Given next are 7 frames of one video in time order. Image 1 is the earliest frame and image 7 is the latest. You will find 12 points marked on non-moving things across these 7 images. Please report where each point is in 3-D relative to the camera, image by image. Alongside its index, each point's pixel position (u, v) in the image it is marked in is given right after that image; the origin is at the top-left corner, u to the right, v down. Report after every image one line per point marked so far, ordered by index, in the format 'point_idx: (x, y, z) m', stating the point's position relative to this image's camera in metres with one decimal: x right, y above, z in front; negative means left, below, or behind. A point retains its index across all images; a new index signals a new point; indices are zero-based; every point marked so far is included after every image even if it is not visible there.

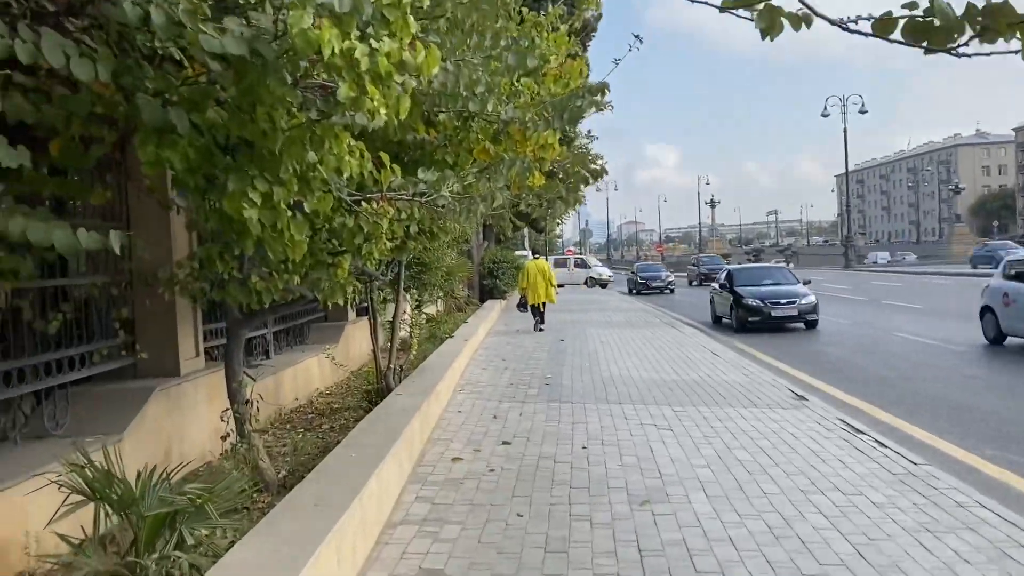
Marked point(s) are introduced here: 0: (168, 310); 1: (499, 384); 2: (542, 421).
0: (-2.8, -0.2, +7.0) m
1: (-0.2, -1.2, +10.6) m
2: (+0.3, -1.3, +8.4) m
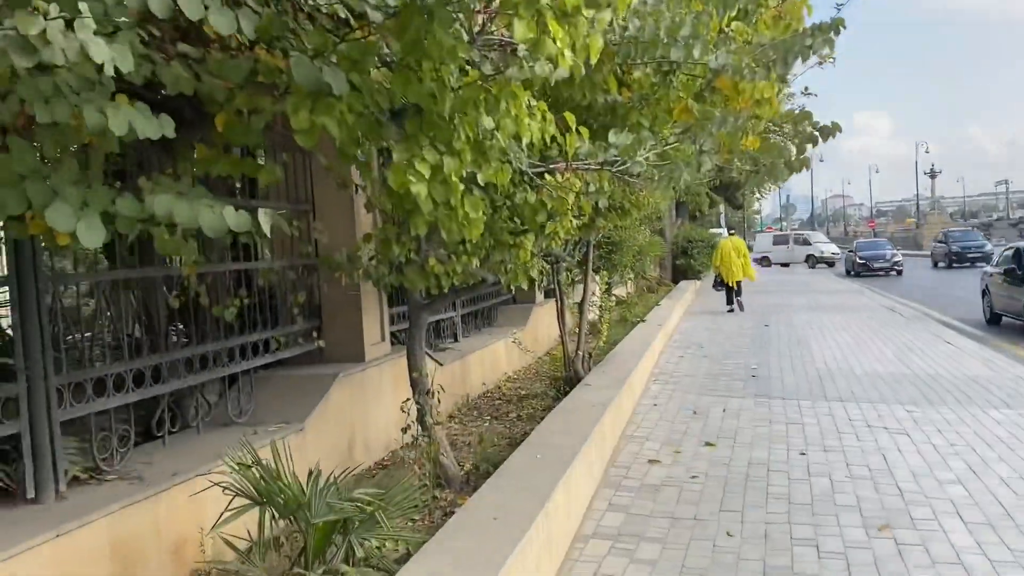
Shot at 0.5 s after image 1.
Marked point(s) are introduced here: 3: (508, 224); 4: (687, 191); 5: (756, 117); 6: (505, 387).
0: (-1.3, -0.1, +6.8) m
1: (+2.1, -0.9, +9.8) m
2: (+2.0, -1.1, +7.5) m
3: (0.0, +0.4, +5.0) m
4: (+3.7, +2.1, +18.8) m
5: (+1.4, +1.0, +4.9) m
6: (-0.1, -1.1, +10.0) m
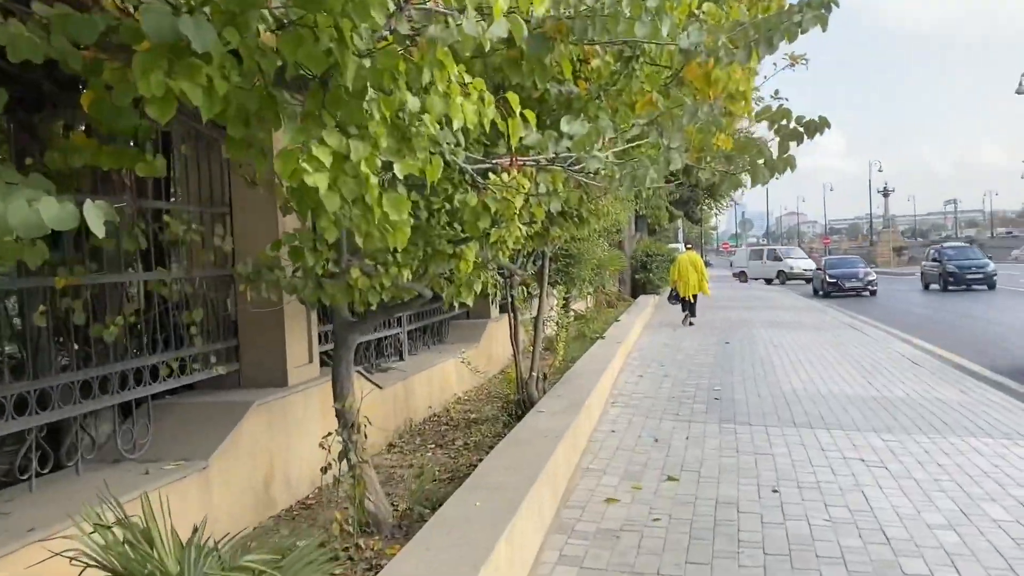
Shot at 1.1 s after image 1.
0: (-1.6, -0.2, +6.0) m
1: (+1.5, -1.1, +9.1) m
2: (+1.6, -1.3, +6.8) m
3: (-0.3, +0.3, +4.3) m
4: (+2.8, +1.8, +18.3) m
5: (+1.1, +0.9, +4.3) m
6: (-0.6, -1.3, +9.2) m
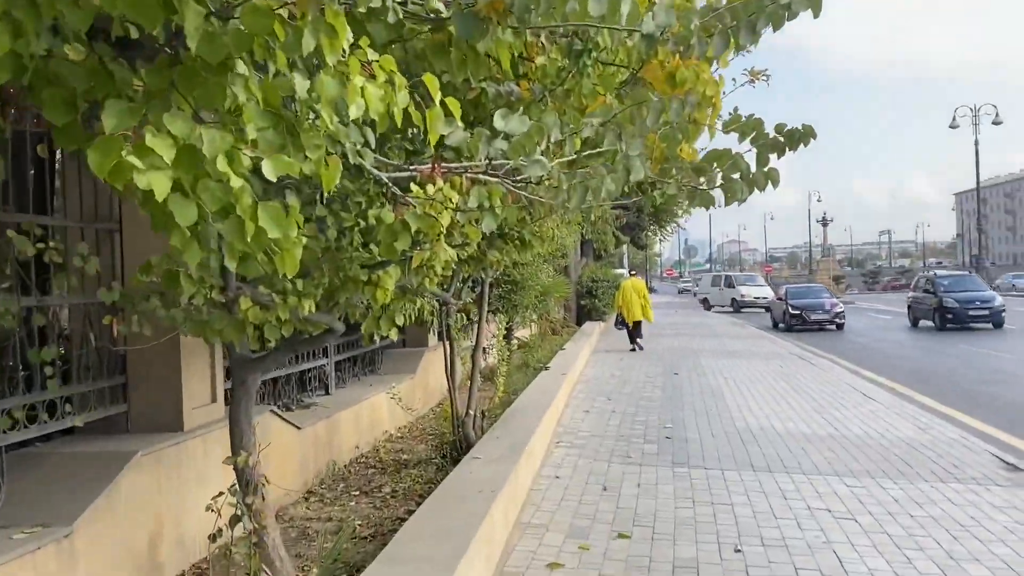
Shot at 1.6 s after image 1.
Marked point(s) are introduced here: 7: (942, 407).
0: (-2.1, -0.3, +5.2) m
1: (+0.9, -1.4, +8.5) m
2: (+1.1, -1.5, +6.2) m
3: (-0.6, +0.2, +3.6) m
4: (+1.6, +1.2, +17.8) m
5: (+0.8, +0.7, +3.6) m
6: (-1.3, -1.6, +8.4) m
7: (+5.7, -1.5, +11.5) m
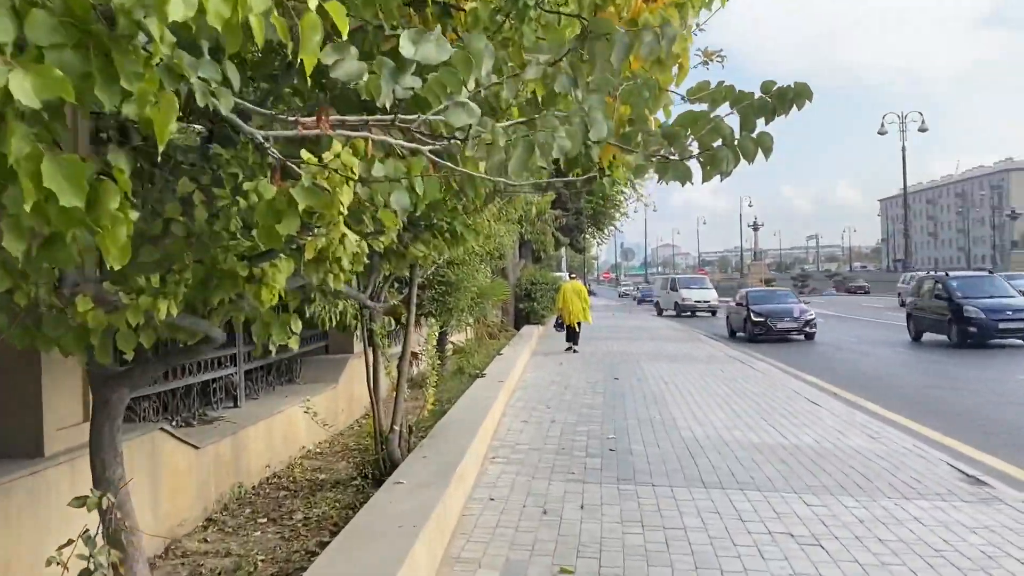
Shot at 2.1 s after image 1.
0: (-2.4, -0.3, +4.4) m
1: (+0.3, -1.4, +7.8) m
2: (+0.7, -1.5, +5.5) m
3: (-0.9, +0.2, +2.8) m
4: (+0.3, +1.2, +17.2) m
5: (+0.5, +0.7, +3.0) m
6: (-1.9, -1.6, +7.6) m
7: (+4.8, -1.6, +11.1) m
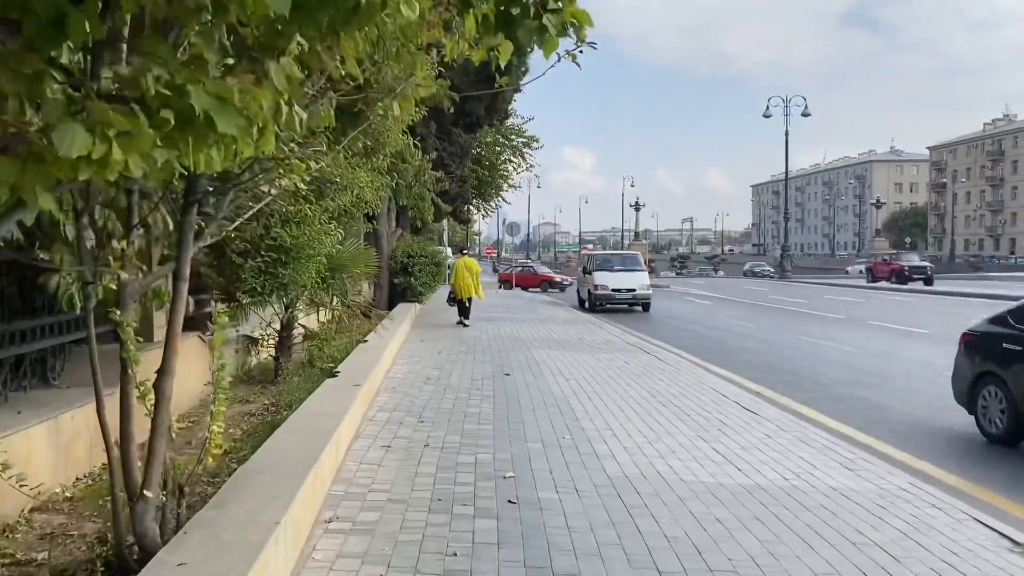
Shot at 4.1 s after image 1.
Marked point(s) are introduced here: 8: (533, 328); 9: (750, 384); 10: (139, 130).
0: (-2.8, -0.2, +1.4) m
1: (-0.6, -1.2, +5.3) m
2: (+0.1, -1.4, +3.1) m
3: (-1.1, +0.2, +0.1) m
4: (-1.8, +1.6, +14.4) m
5: (+0.3, +0.7, +0.4) m
6: (-2.7, -1.3, +4.8) m
7: (+3.4, -1.4, +9.2) m
8: (+0.5, -0.9, +19.0) m
9: (+3.2, -1.3, +11.6) m
10: (-0.9, +0.4, +2.3) m
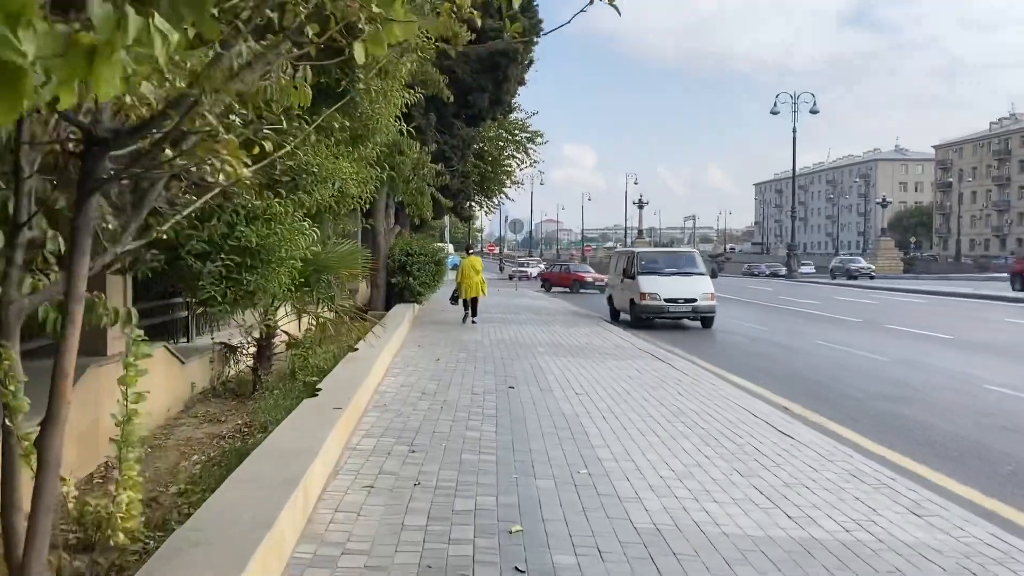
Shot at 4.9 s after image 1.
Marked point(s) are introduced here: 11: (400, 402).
0: (-2.8, -0.3, +0.4) m
1: (-0.6, -1.3, +4.2) m
2: (+0.1, -1.5, +2.0) m
3: (-1.0, +0.1, -0.9) m
4: (-1.7, +1.6, +13.4) m
5: (+0.4, +0.6, -0.6) m
6: (-2.7, -1.4, +3.7) m
7: (+3.5, -1.5, +8.2) m
8: (+0.5, -0.9, +18.0) m
9: (+3.2, -1.4, +10.6) m
10: (-0.8, +0.3, +1.3) m
11: (-1.1, -1.1, +8.4) m
